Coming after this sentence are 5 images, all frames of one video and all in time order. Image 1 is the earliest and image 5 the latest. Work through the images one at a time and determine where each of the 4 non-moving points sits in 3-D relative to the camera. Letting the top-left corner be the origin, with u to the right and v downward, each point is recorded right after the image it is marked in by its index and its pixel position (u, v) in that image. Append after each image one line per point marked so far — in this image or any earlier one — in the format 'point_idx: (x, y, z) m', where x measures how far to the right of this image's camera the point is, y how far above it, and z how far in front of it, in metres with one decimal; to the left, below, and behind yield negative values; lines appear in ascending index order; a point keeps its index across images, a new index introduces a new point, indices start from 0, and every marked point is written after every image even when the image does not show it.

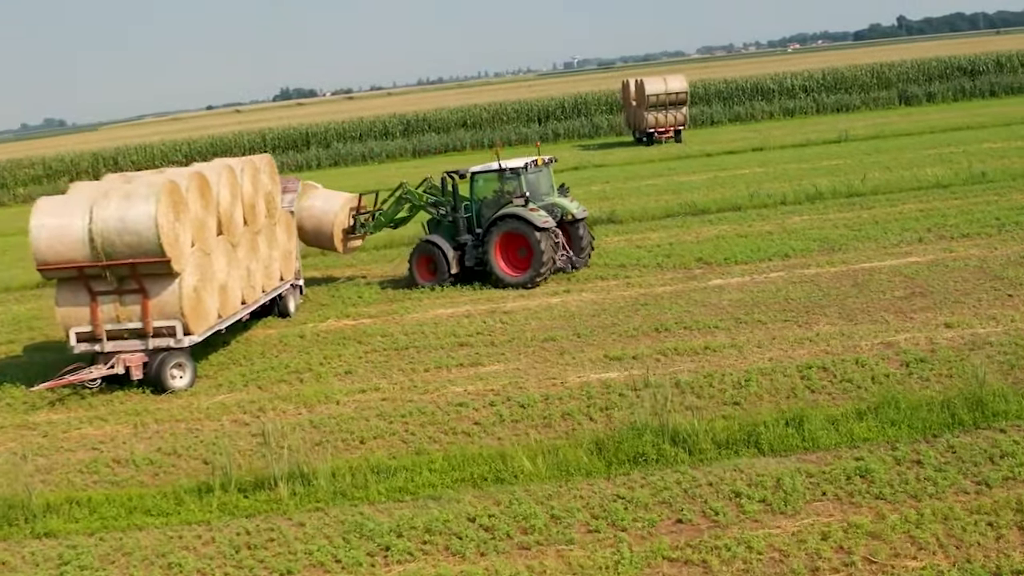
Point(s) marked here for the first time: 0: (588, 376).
0: (+0.5, -0.6, +9.8) m
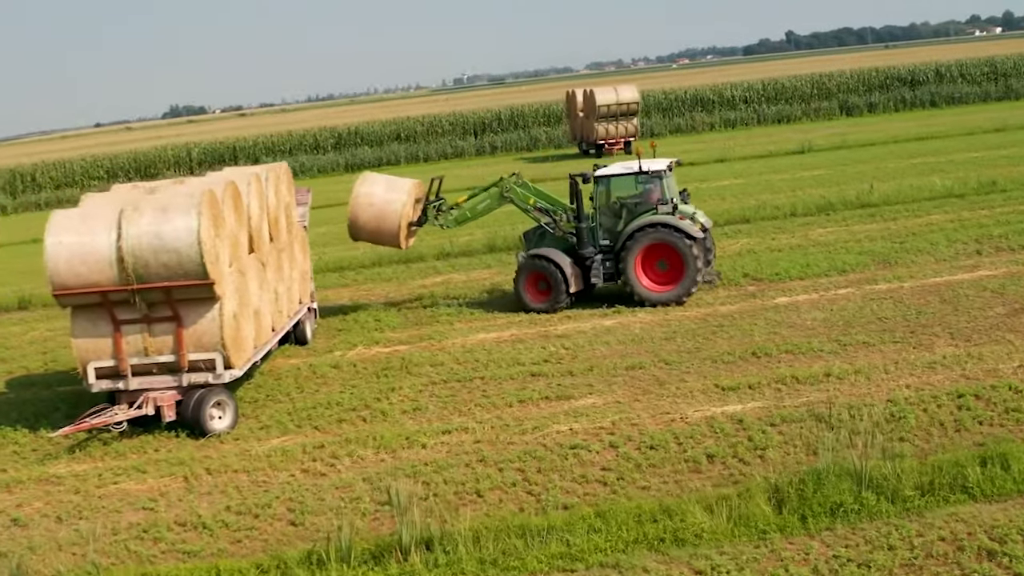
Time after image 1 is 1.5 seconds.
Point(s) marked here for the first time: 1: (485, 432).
0: (+1.1, -0.7, +8.6) m
1: (-0.1, -0.8, +8.5) m
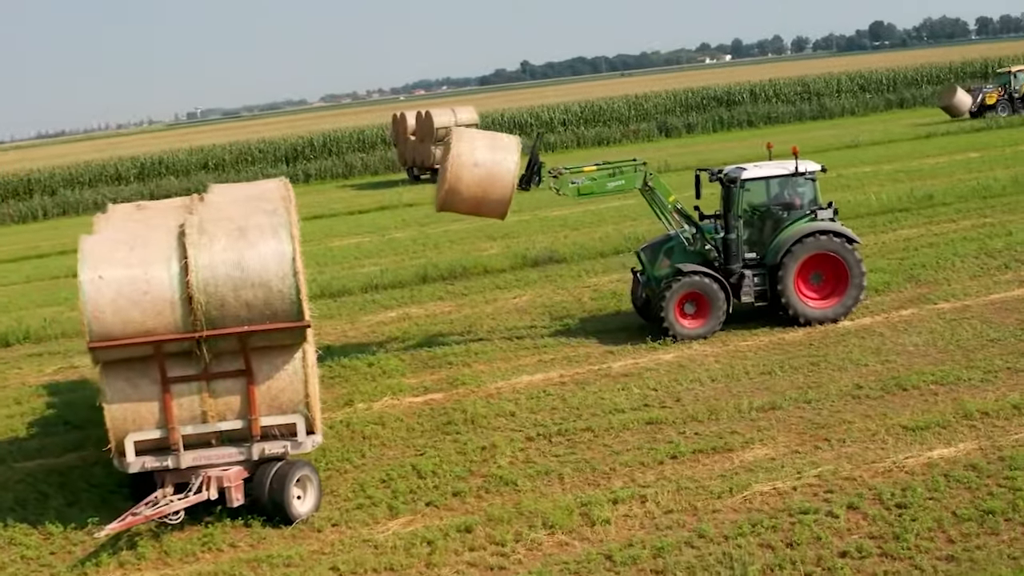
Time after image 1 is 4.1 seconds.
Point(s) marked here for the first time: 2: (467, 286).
0: (+1.9, -0.8, +7.1) m
1: (+0.7, -0.9, +6.8) m
2: (-0.4, 0.0, +13.7) m
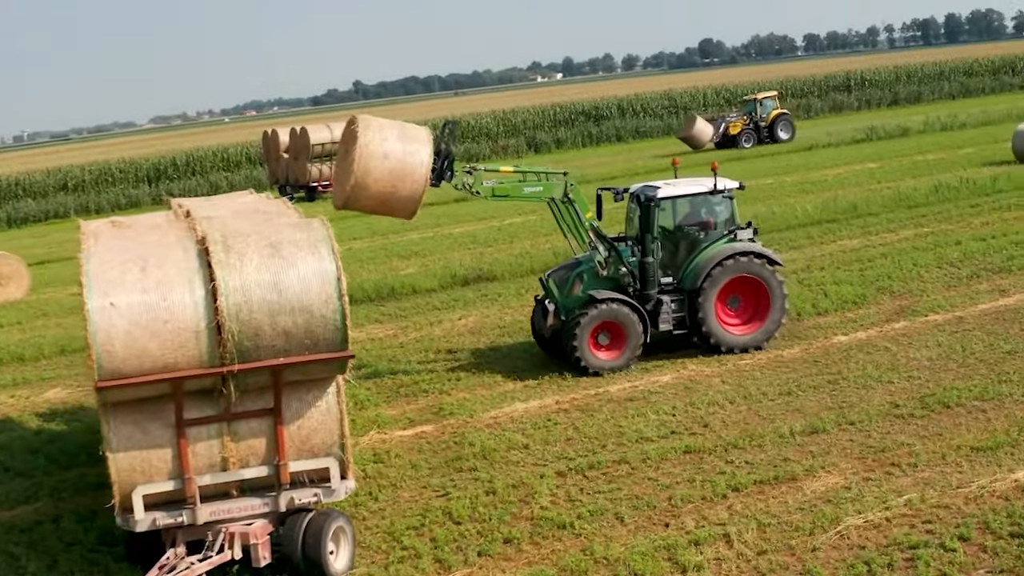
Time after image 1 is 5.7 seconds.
0: (+2.2, -0.8, +6.6) m
1: (+1.0, -1.0, +6.1) m
2: (-0.9, -0.2, +12.8) m
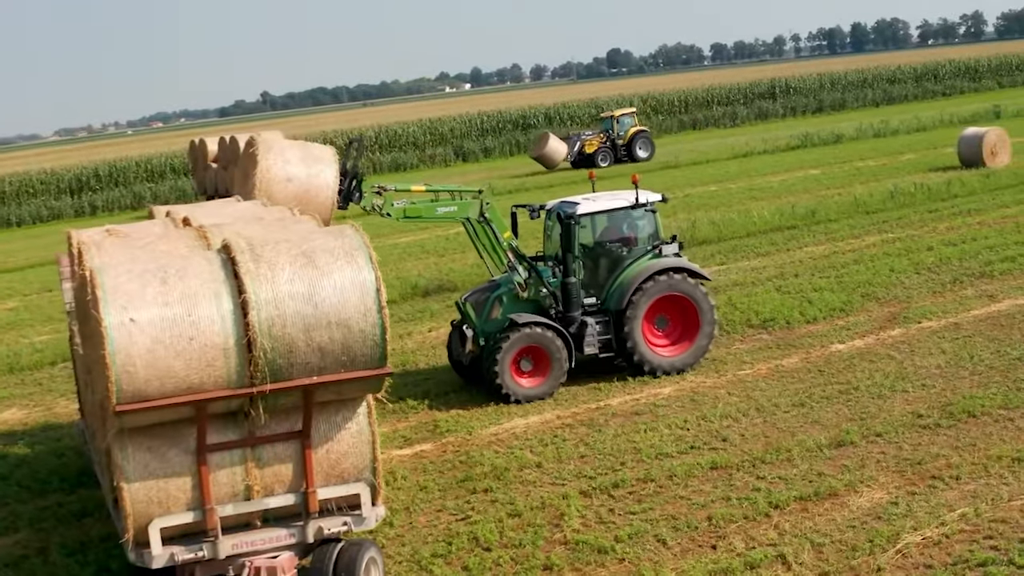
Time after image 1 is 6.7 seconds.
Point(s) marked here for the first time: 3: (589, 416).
0: (+2.3, -0.9, +6.3) m
1: (+1.1, -1.0, +5.8) m
2: (-1.2, -0.3, +12.4) m
3: (+0.4, -0.7, +8.3) m
